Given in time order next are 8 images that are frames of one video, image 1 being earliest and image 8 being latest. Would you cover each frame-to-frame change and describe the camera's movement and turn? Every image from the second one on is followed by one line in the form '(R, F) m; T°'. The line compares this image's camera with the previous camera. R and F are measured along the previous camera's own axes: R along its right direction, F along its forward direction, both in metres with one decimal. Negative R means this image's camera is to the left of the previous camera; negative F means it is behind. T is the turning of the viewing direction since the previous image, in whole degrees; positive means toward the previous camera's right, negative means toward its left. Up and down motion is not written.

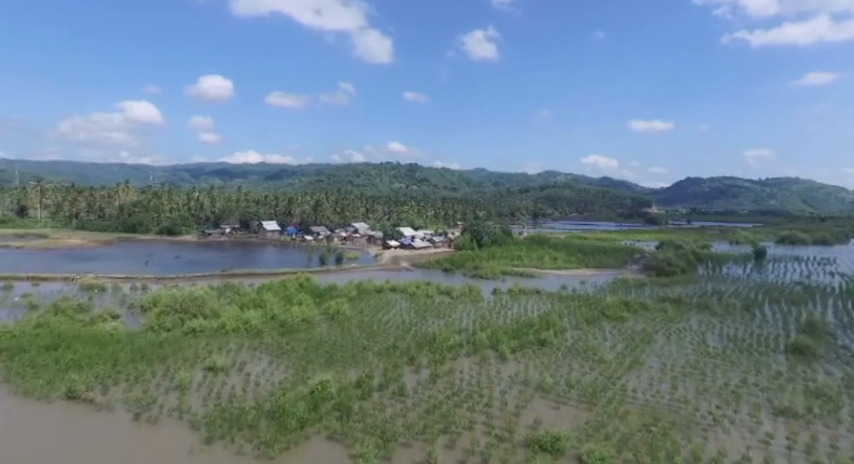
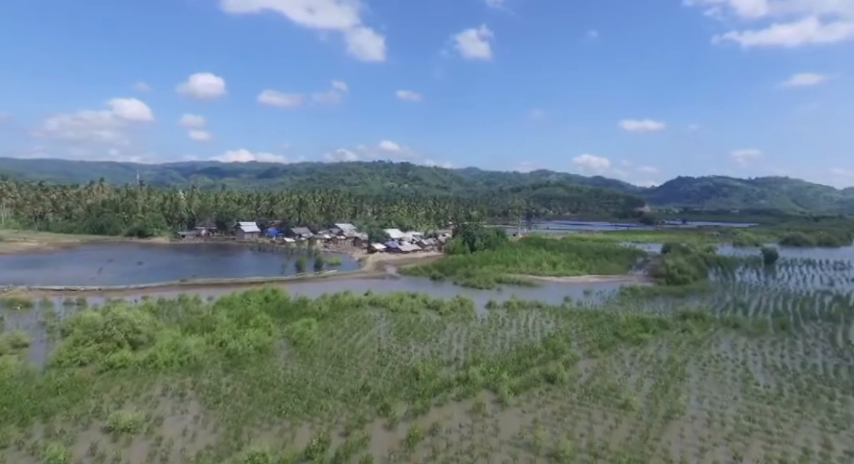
(+0.6, +6.4) m; +1°
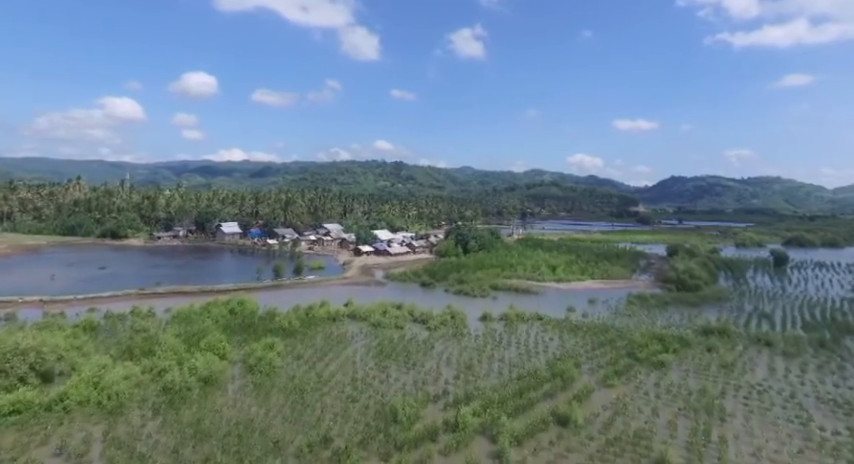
(+0.6, +5.2) m; +1°
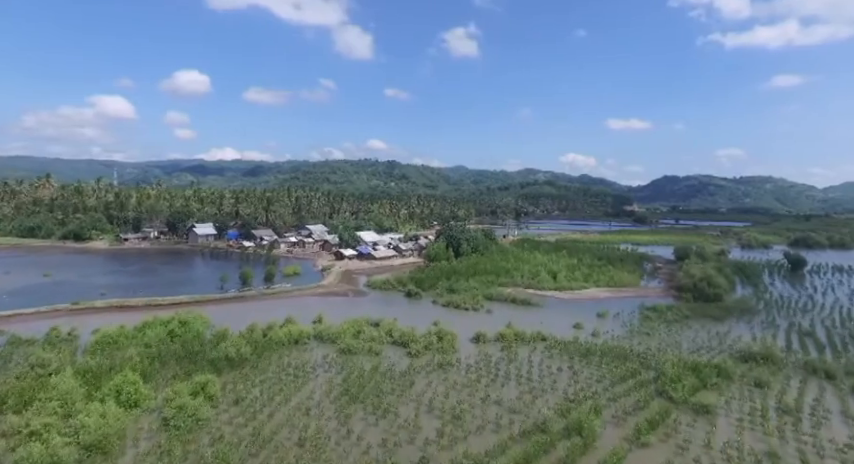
(+0.8, +6.6) m; +1°
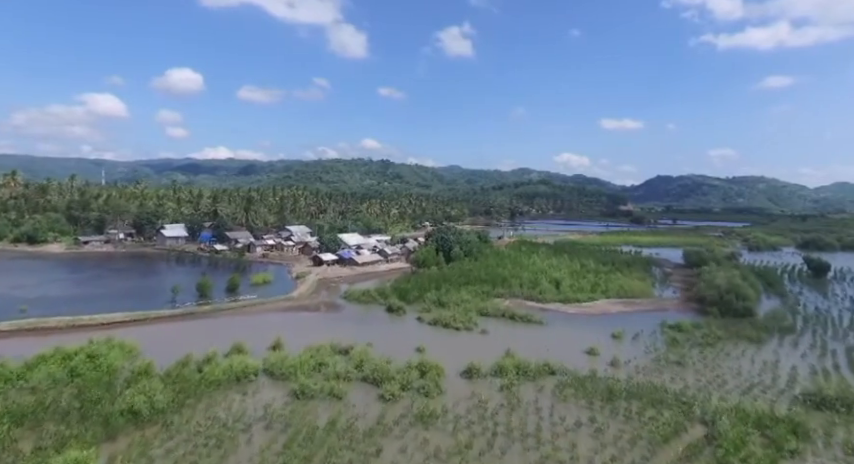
(+0.8, +7.0) m; +1°
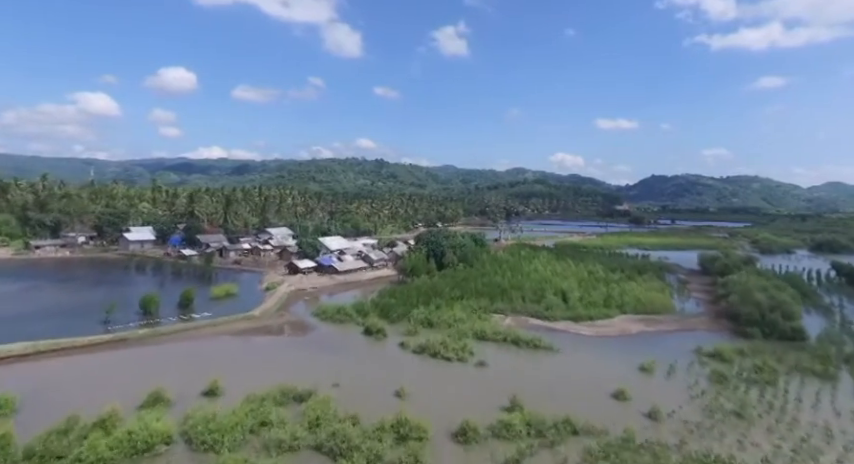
(+0.7, +7.3) m; +1°
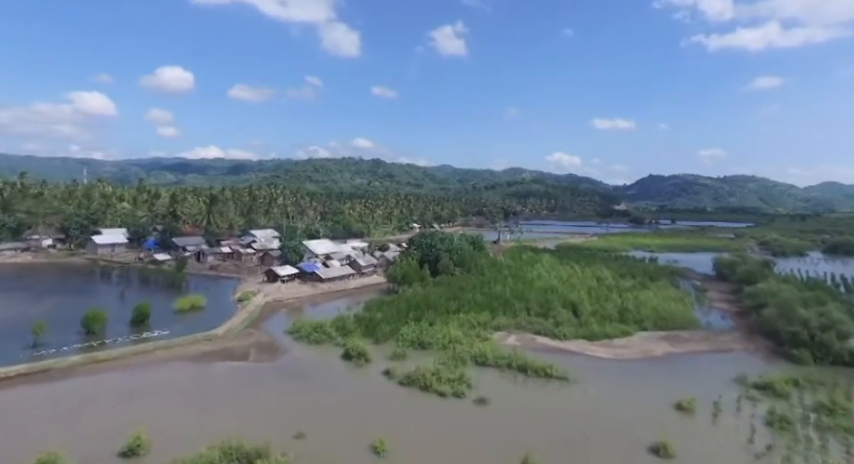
(+0.4, +5.5) m; 0°
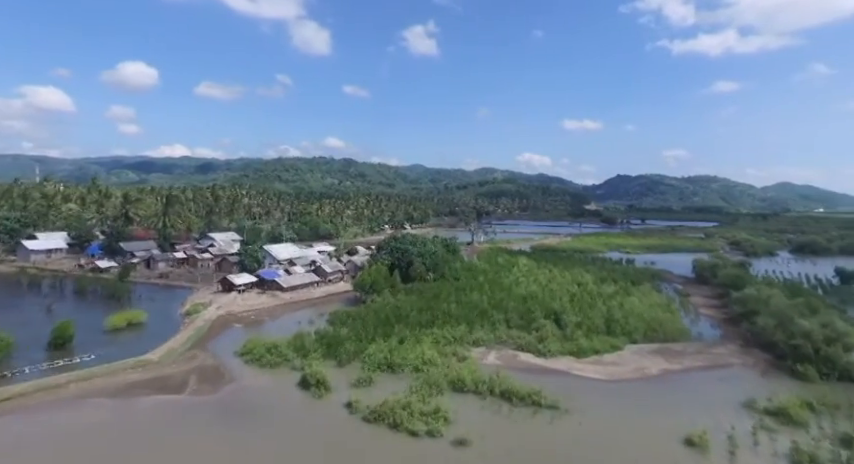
(+0.2, +3.9) m; +3°
